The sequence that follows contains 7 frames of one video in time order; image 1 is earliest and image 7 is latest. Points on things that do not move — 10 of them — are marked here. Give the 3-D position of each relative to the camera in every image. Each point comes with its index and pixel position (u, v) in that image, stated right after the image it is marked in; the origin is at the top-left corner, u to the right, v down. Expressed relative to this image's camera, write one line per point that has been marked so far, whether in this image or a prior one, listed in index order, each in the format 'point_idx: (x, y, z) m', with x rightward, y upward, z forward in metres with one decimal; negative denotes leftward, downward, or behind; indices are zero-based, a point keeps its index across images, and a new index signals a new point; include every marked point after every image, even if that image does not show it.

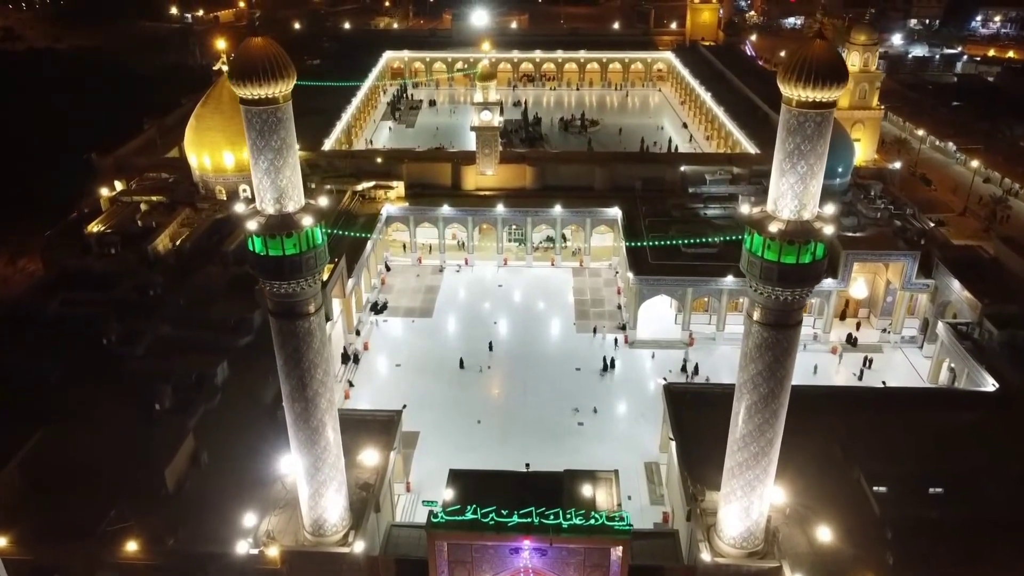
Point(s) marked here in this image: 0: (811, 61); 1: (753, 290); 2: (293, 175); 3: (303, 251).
0: (+4.1, +3.1, +11.4) m
1: (+3.7, 0.0, +12.9) m
2: (-3.3, +1.7, +12.5) m
3: (-3.2, +0.5, +12.7) m
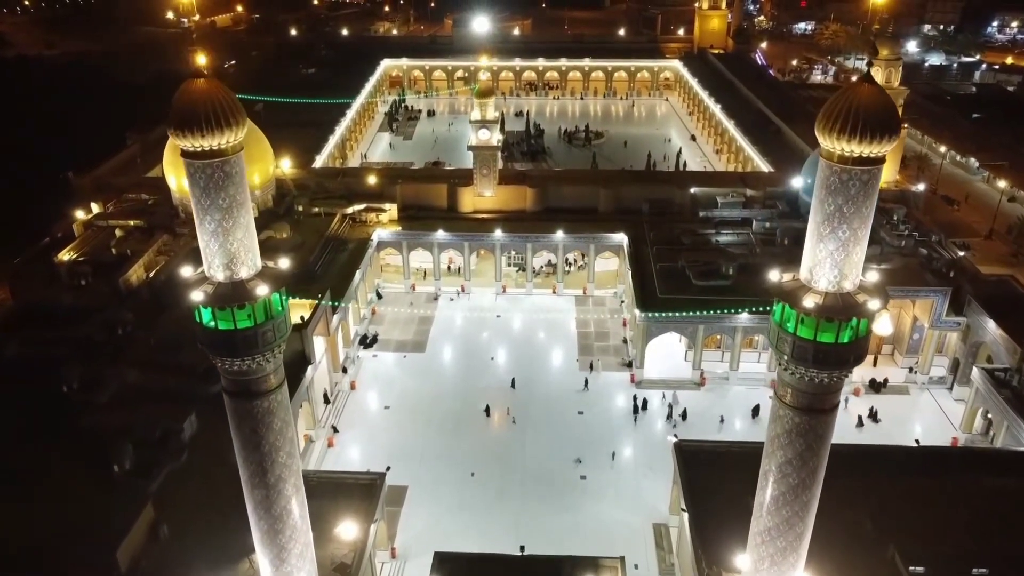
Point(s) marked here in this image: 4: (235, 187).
0: (+4.0, +2.1, +9.6) m
1: (+3.6, -1.1, +11.1) m
2: (-3.4, +0.6, +10.7) m
3: (-3.3, -0.5, +10.9) m
4: (-3.5, +1.2, +10.4) m
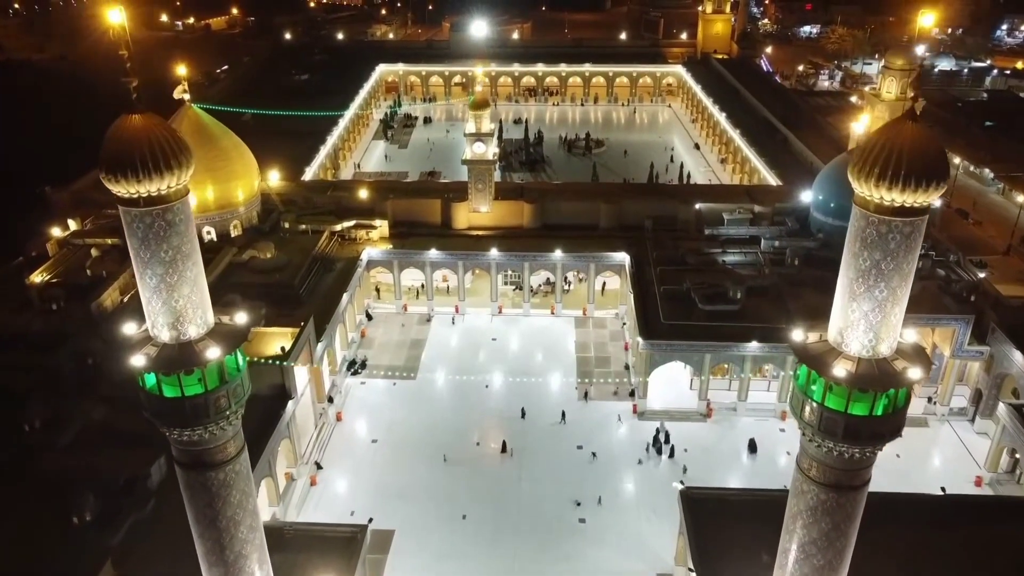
0: (+3.8, +1.4, +8.2) m
1: (+3.4, -1.8, +9.7) m
2: (-3.6, -0.1, +9.3) m
3: (-3.5, -1.2, +9.6) m
4: (-3.6, +0.5, +9.0) m
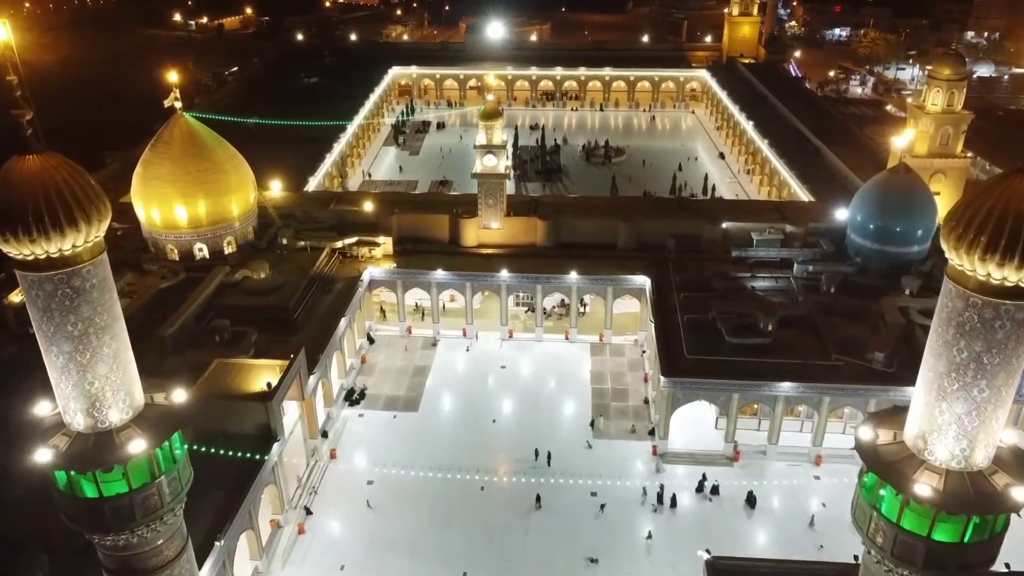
0: (+3.8, +0.6, +6.3) m
1: (+3.4, -2.6, +7.8) m
2: (-3.6, -0.8, +7.6) m
3: (-3.5, -1.9, +7.8) m
4: (-3.7, -0.2, +7.3) m
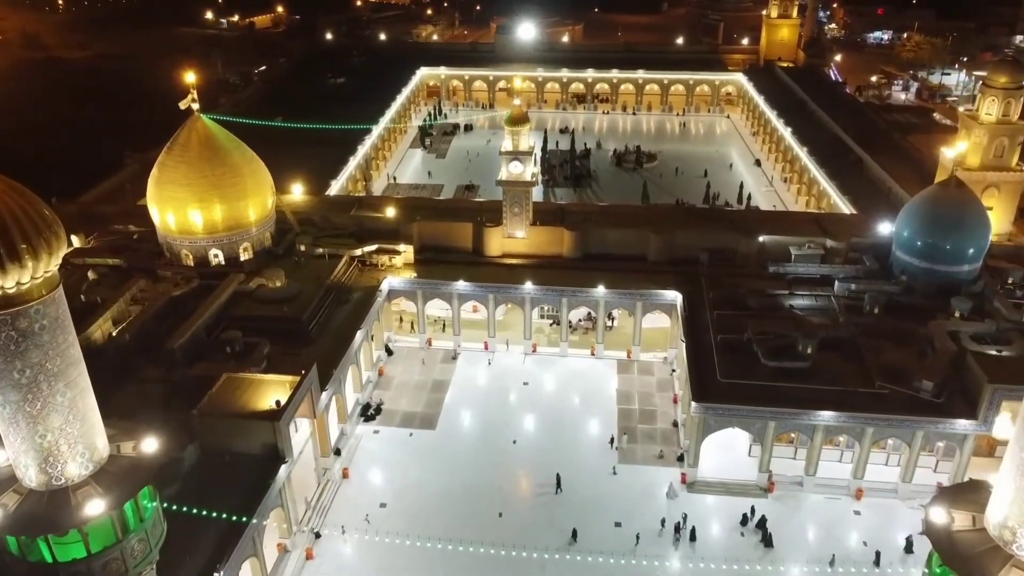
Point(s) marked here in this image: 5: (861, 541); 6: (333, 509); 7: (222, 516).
0: (+3.8, +0.1, +5.1) m
1: (+3.4, -3.0, +6.6) m
2: (-3.5, -1.1, +6.6) m
3: (-3.5, -2.2, +6.9) m
4: (-3.6, -0.5, +6.3) m
5: (+7.8, -5.6, +18.5) m
6: (-4.2, -5.2, +19.7) m
7: (-5.6, -4.4, +16.0) m
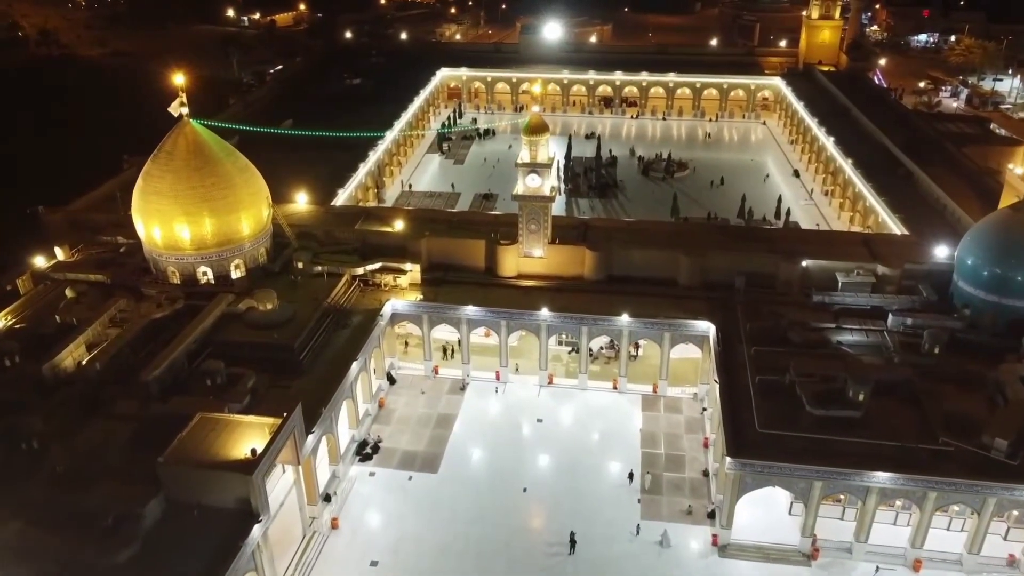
0: (+3.6, -0.6, +2.7) m
1: (+3.2, -3.8, +4.3) m
2: (-3.7, -1.7, +4.5) m
3: (-3.6, -2.8, +4.8) m
4: (-3.8, -1.1, +4.2) m
5: (+7.9, -6.5, +16.0) m
6: (-4.1, -5.8, +17.6) m
7: (-5.5, -5.0, +13.9) m
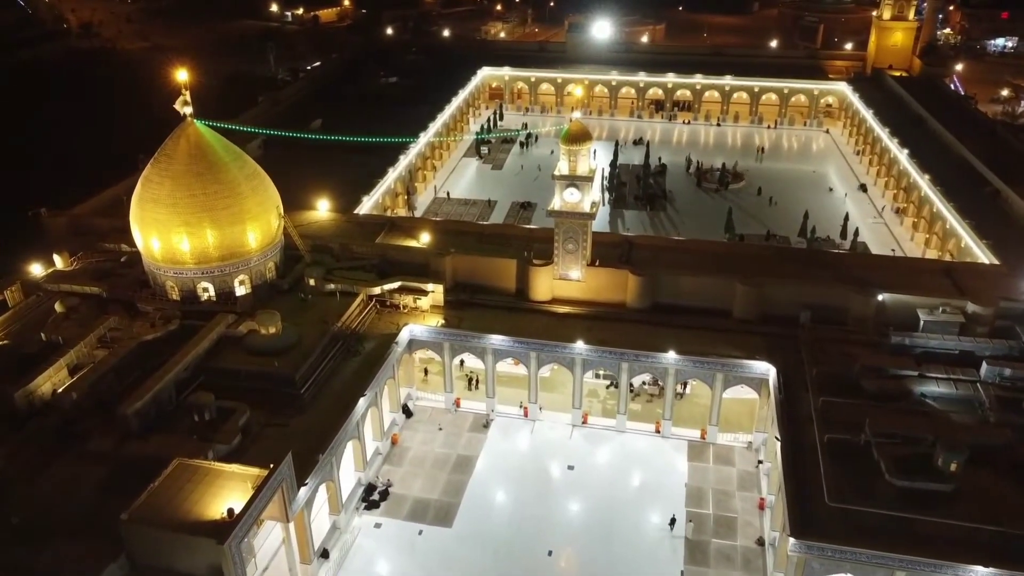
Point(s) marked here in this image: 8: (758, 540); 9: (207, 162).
0: (+3.3, -1.4, +0.1) m
1: (+2.9, -4.5, +1.6) m
2: (-3.9, -2.3, +2.2) m
3: (-3.9, -3.4, +2.5) m
4: (-4.0, -1.7, +1.9) m
5: (+8.1, -7.3, +13.1) m
6: (-3.7, -6.4, +15.3) m
7: (-5.3, -5.5, +11.7) m
8: (+5.1, -5.2, +17.3) m
9: (-7.2, +3.0, +19.7) m
